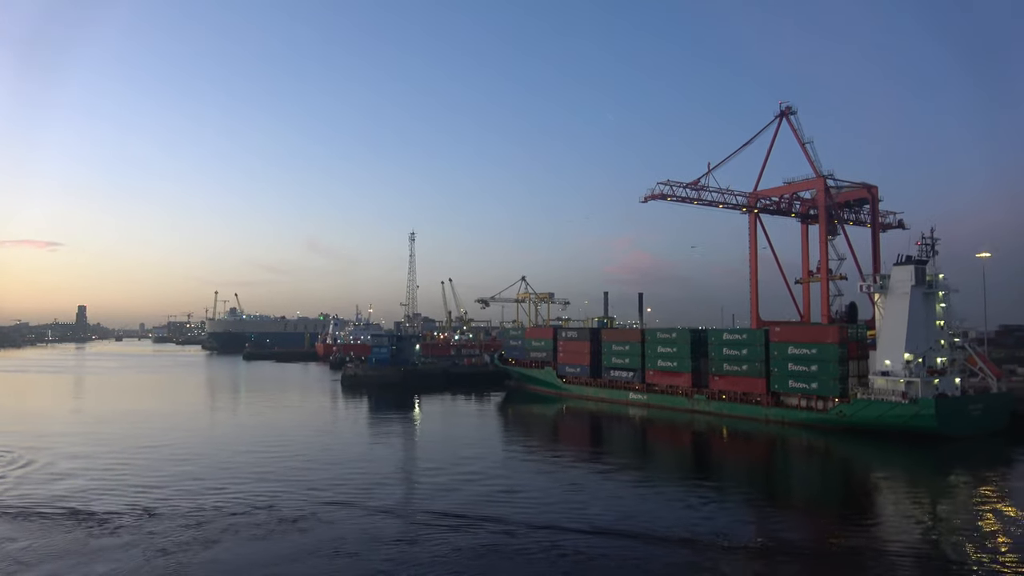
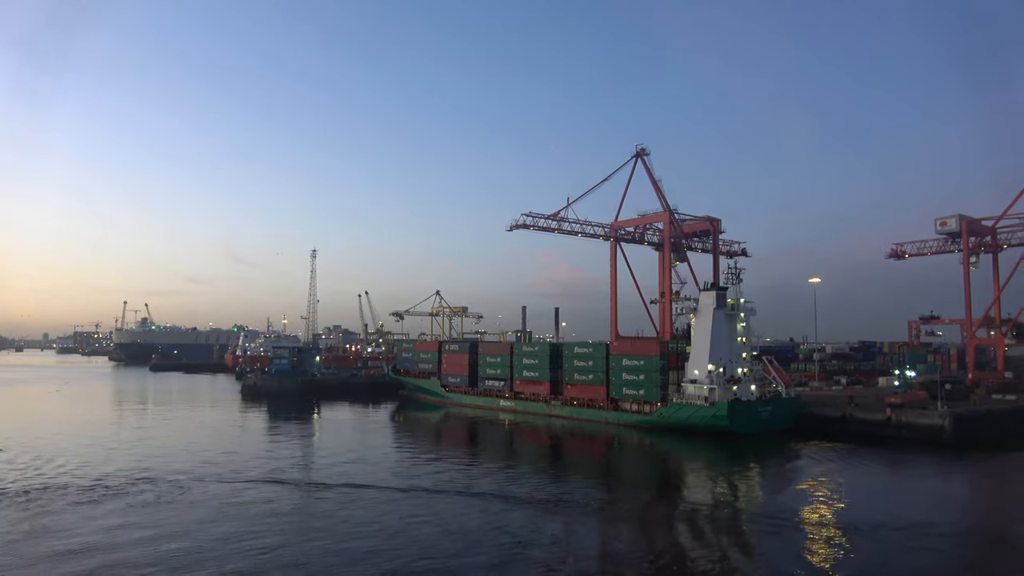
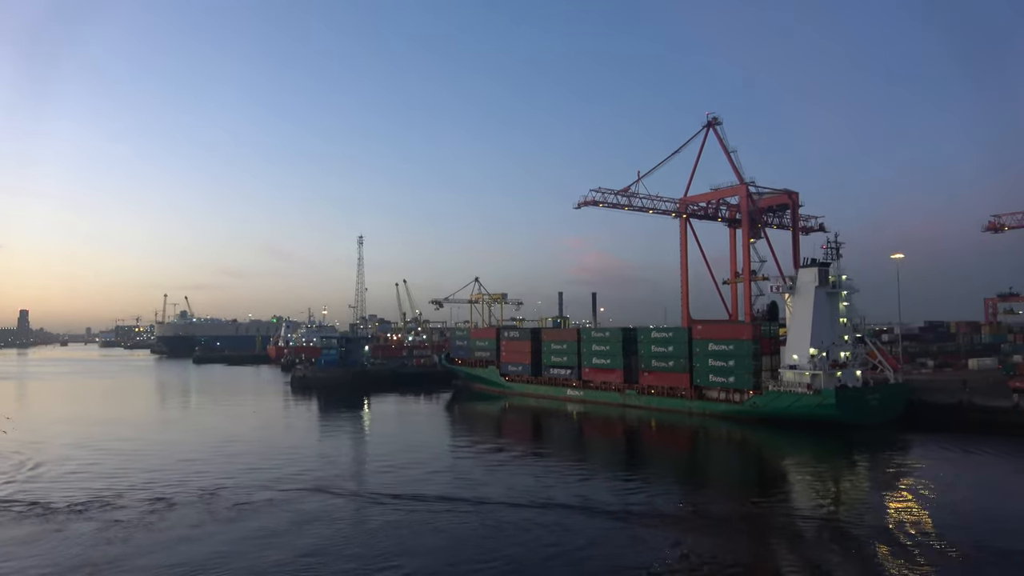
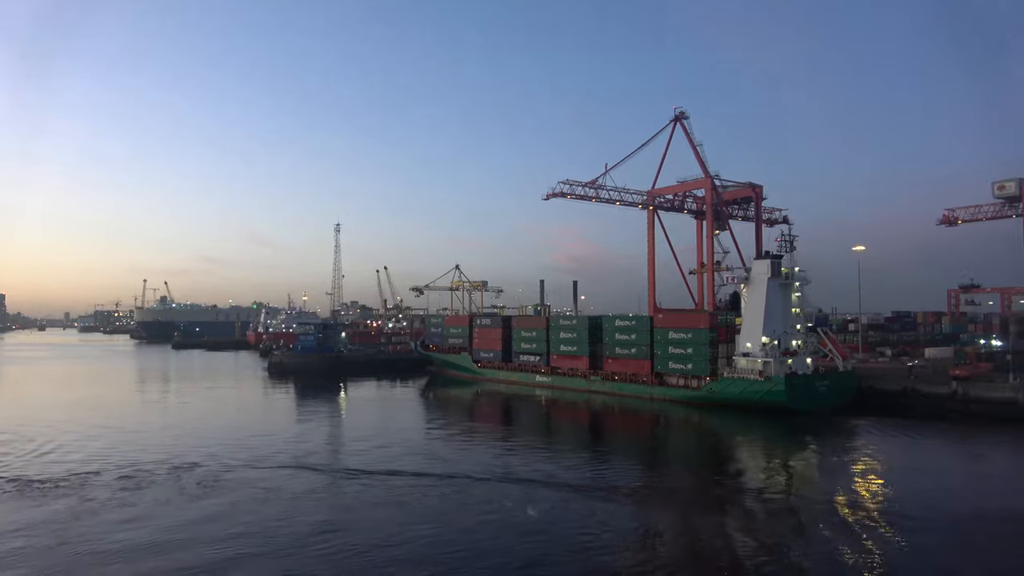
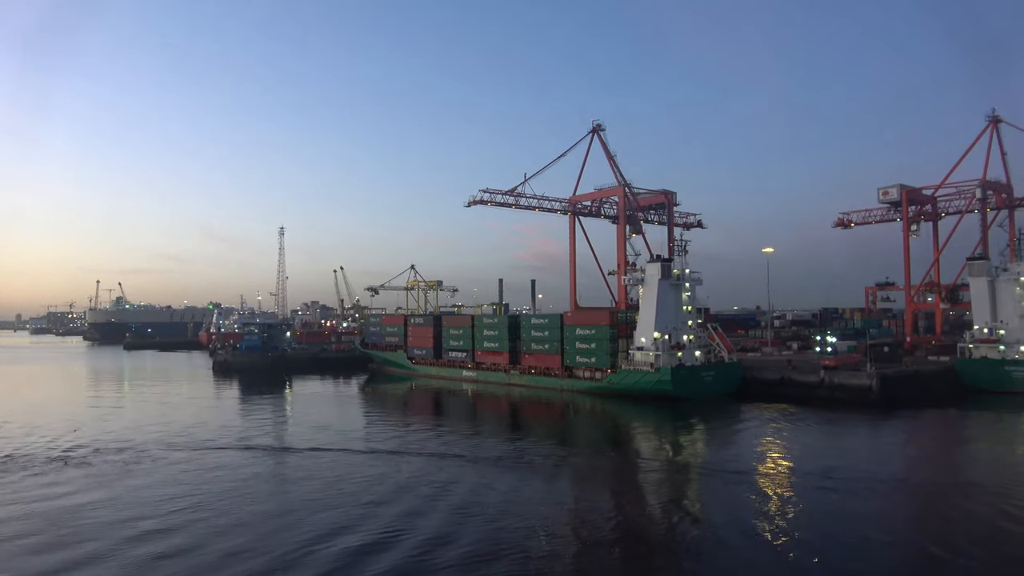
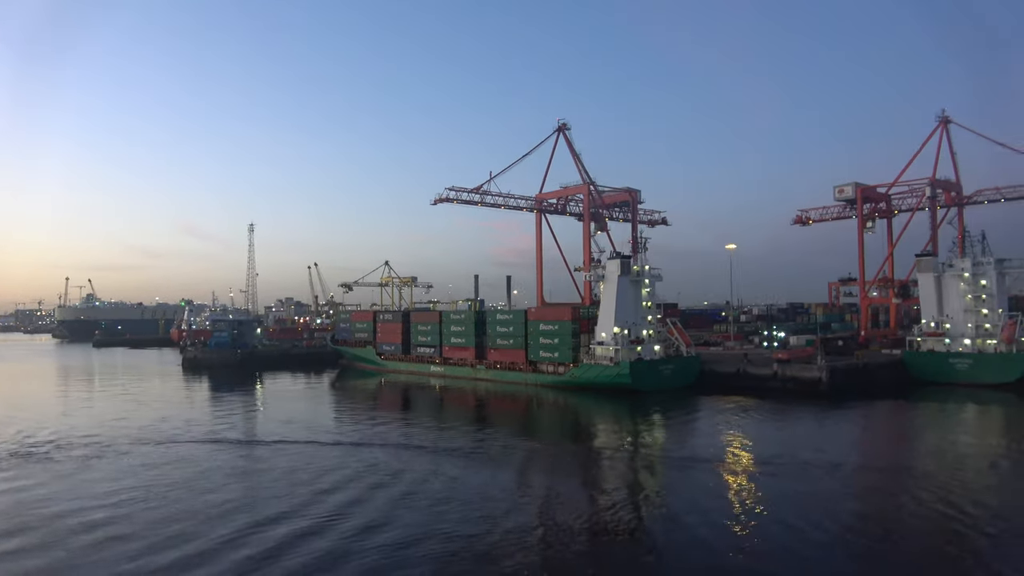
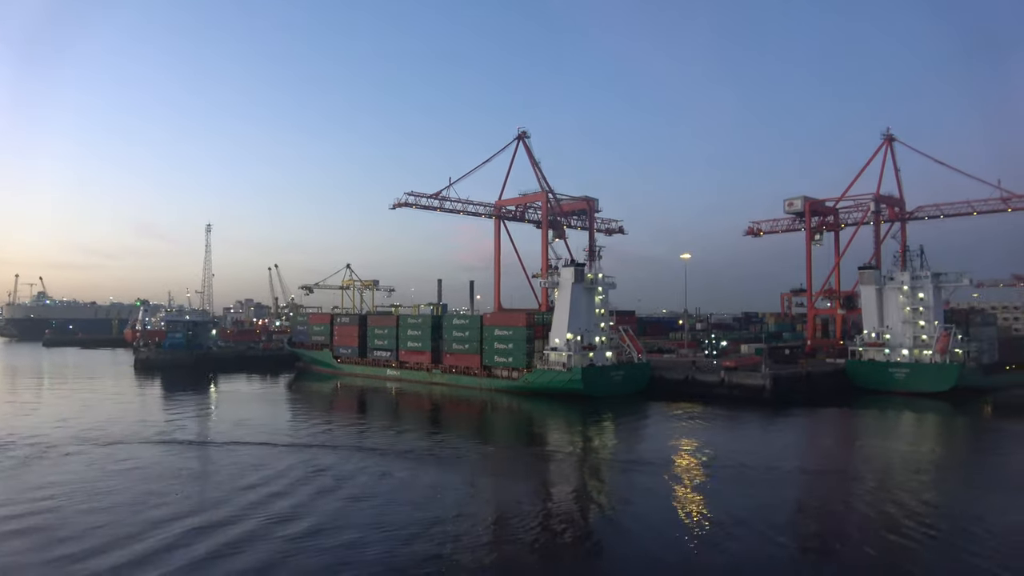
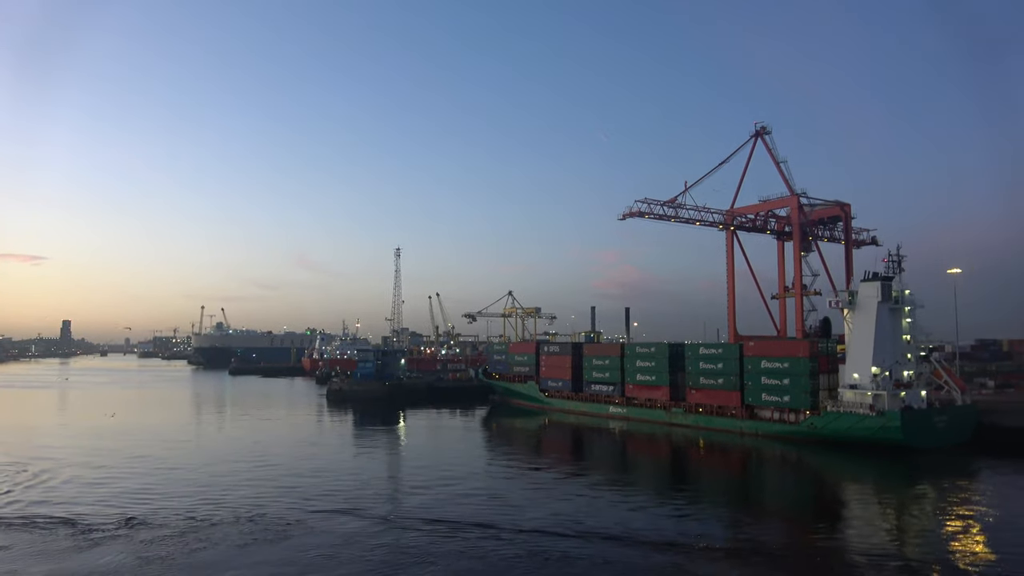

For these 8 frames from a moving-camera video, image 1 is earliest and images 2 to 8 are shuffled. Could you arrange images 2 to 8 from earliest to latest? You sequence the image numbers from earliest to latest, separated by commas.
8, 3, 4, 2, 5, 6, 7
